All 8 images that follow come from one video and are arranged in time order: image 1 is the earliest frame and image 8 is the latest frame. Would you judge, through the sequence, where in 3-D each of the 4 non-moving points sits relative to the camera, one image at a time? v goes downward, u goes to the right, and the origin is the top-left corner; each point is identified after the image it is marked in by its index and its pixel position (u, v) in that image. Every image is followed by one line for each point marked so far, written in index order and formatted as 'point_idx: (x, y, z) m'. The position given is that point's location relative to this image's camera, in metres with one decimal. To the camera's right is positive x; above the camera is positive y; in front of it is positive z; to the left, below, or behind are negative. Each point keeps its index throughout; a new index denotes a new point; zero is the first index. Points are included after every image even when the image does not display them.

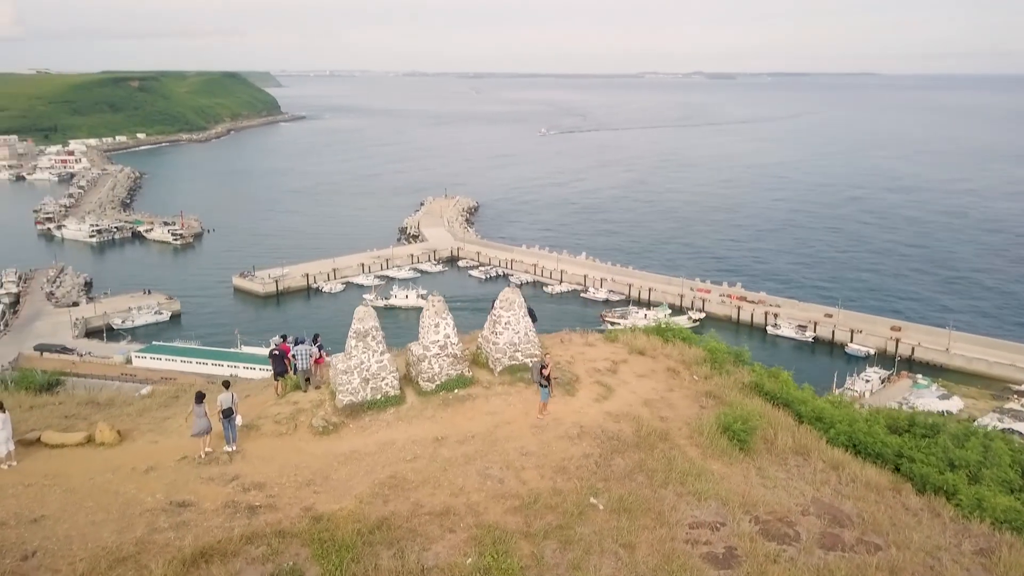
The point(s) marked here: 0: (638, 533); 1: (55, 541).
0: (+0.6, -1.2, +4.4) m
1: (-2.0, -1.1, +4.2) m
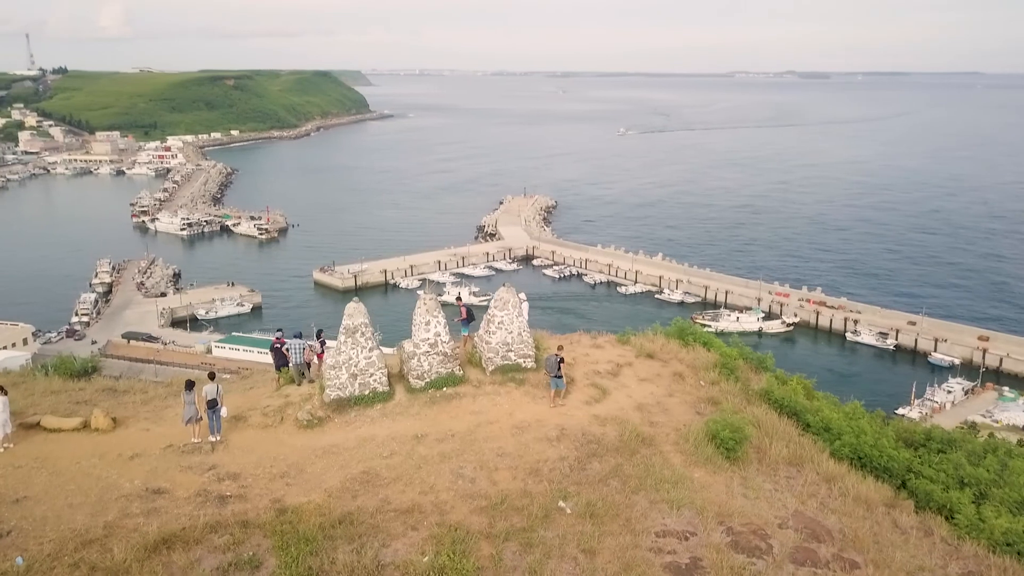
0: (+0.4, -1.2, +4.3) m
1: (-2.2, -1.1, +4.3) m
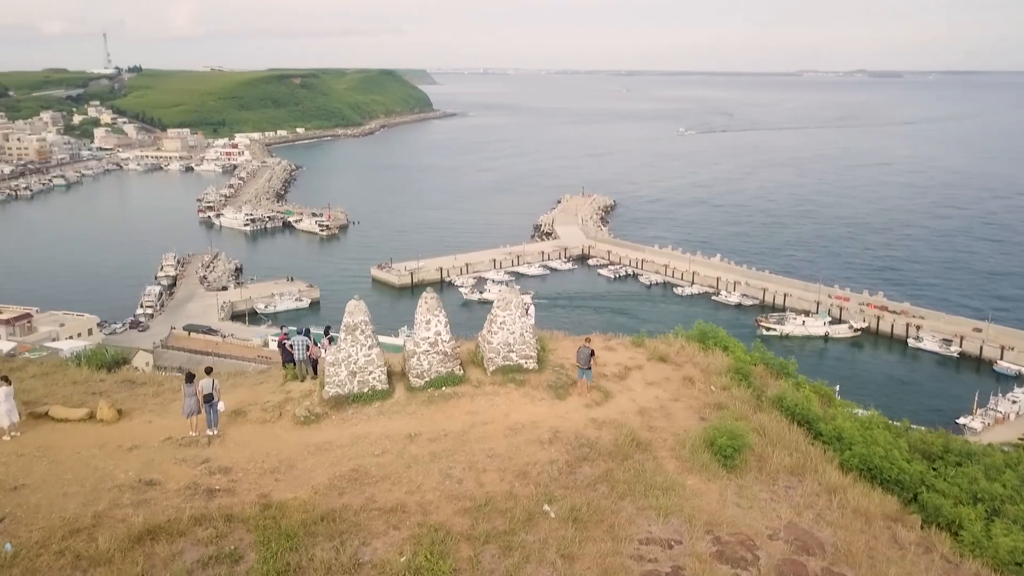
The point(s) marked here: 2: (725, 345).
0: (+0.3, -1.2, +4.3) m
1: (-2.3, -1.1, +4.4) m
2: (+1.7, -0.5, +7.6) m
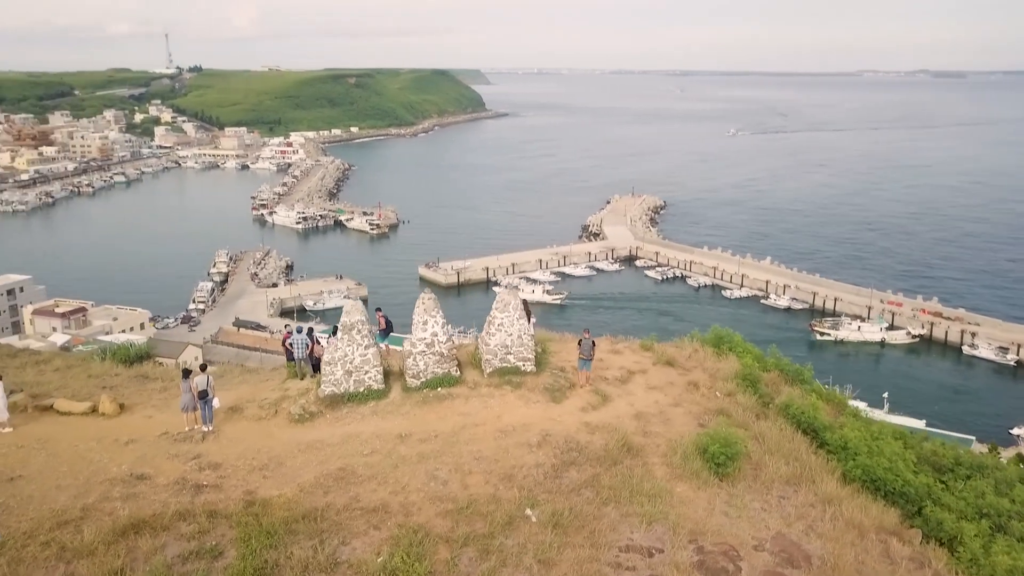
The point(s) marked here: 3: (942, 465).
0: (+0.2, -1.2, +4.2) m
1: (-2.4, -1.0, +4.5) m
2: (+1.8, -0.5, +7.5) m
3: (+2.7, -1.1, +5.8) m
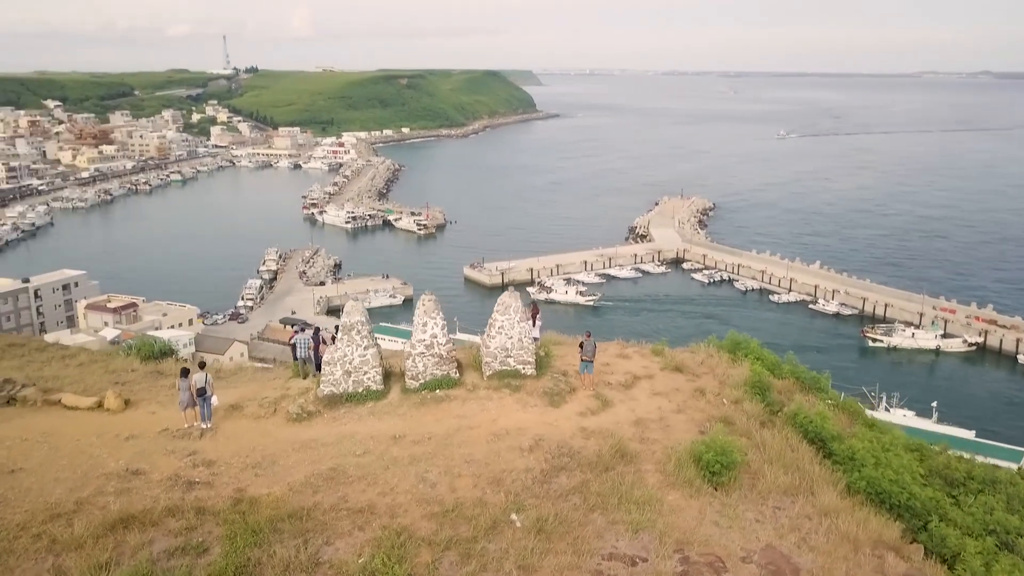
0: (+0.1, -1.2, +4.2) m
1: (-2.5, -1.0, +4.6) m
2: (+1.9, -0.5, +7.3) m
3: (+2.7, -1.1, +5.6) m
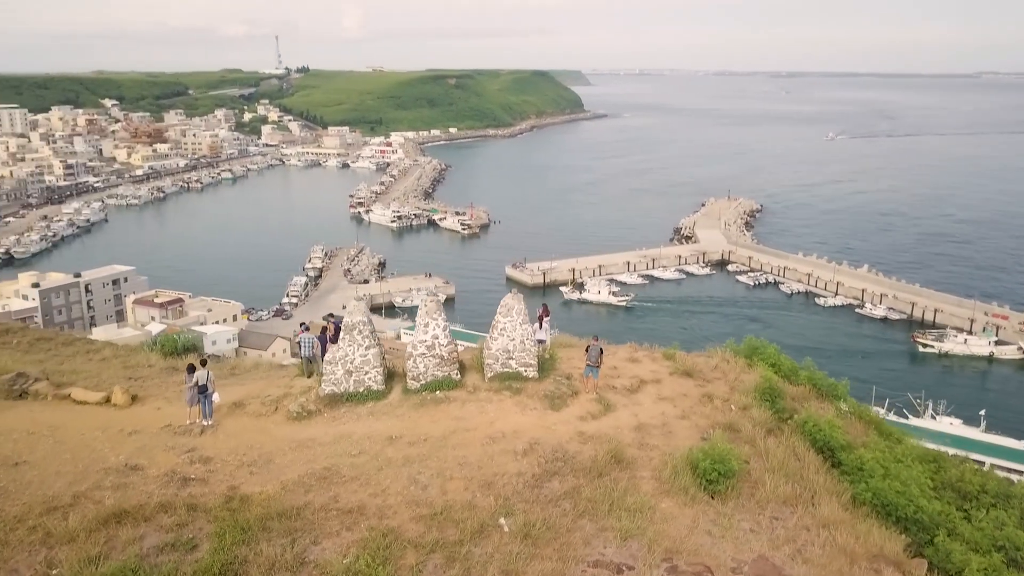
0: (+0.1, -1.2, +4.1) m
1: (-2.5, -1.0, +4.7) m
2: (+2.0, -0.6, +7.2) m
3: (+2.7, -1.2, +5.5) m
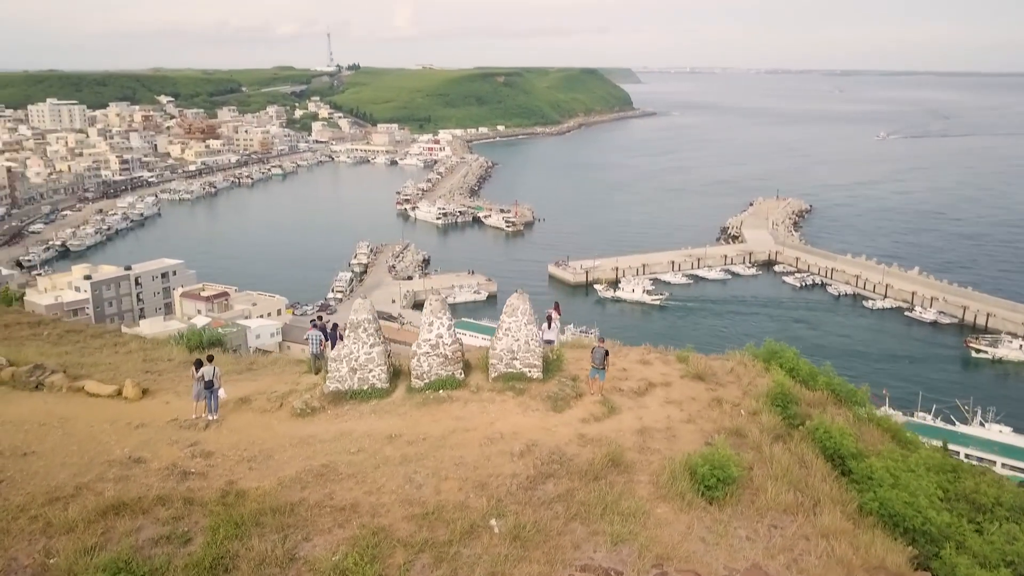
0: (0.0, -1.2, +4.1) m
1: (-2.5, -1.0, +4.8) m
2: (+2.1, -0.6, +7.1) m
3: (+2.7, -1.2, +5.3) m
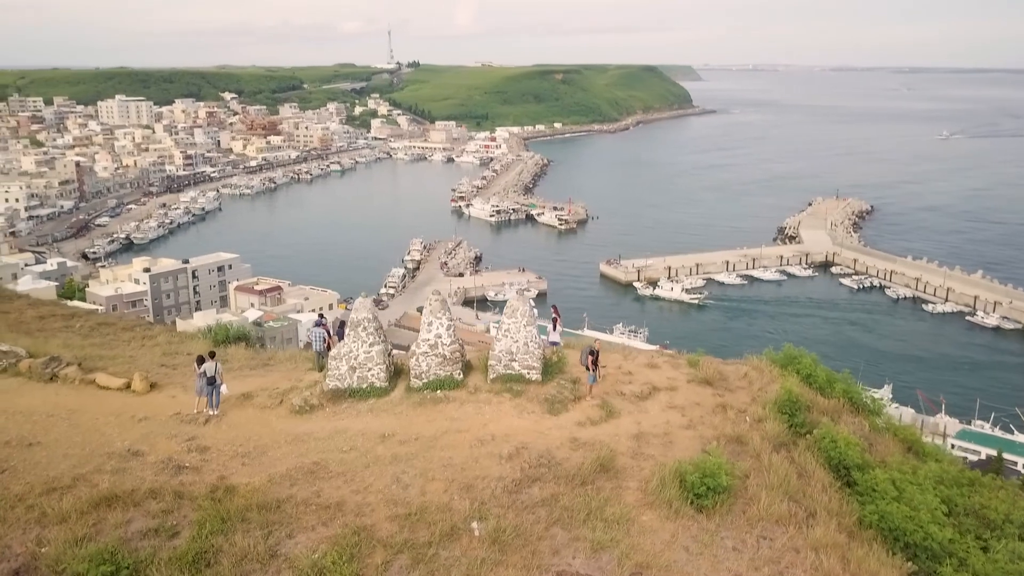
0: (-0.1, -1.2, +4.1) m
1: (-2.6, -0.9, +5.0) m
2: (+2.2, -0.6, +6.9) m
3: (+2.6, -1.3, +5.1) m
